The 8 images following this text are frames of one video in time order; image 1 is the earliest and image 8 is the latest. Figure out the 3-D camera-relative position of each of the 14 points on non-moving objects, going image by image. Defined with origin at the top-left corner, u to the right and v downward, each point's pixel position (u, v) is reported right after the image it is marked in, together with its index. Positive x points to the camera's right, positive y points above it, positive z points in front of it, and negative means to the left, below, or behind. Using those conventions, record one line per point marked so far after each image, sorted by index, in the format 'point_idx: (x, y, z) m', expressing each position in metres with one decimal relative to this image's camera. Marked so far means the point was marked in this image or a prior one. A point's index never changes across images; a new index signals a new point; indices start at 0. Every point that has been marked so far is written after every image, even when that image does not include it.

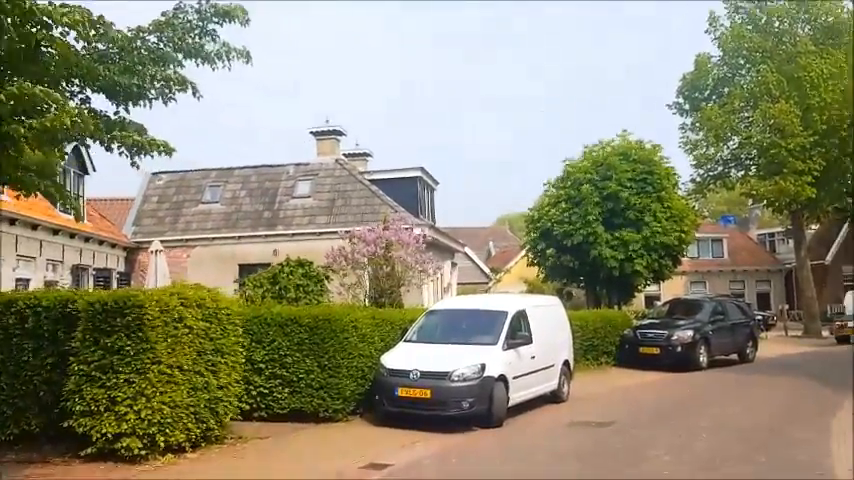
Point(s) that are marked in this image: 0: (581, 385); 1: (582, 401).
0: (+2.9, -2.9, +16.2) m
1: (+2.4, -2.8, +13.8) m
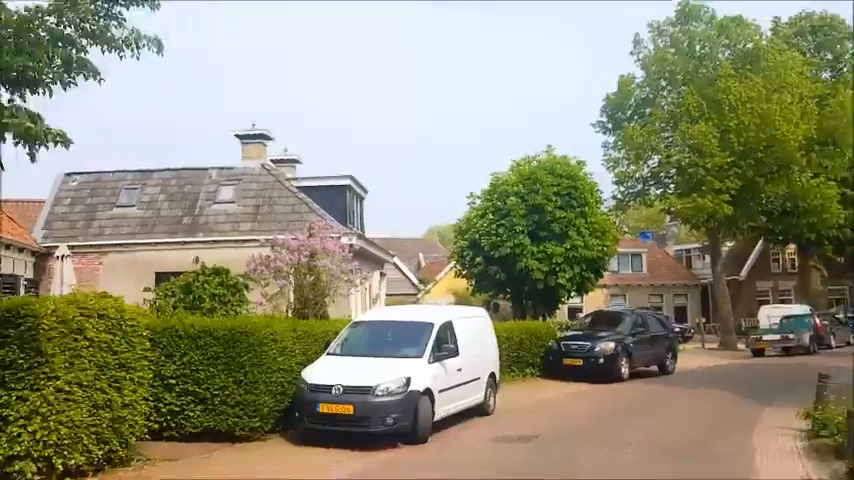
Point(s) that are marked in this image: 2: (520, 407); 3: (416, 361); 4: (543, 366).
0: (+1.5, -3.1, +15.9) m
1: (+1.3, -3.0, +13.4) m
2: (+1.6, -3.0, +14.5) m
3: (-0.2, -1.6, +10.6) m
4: (+2.8, -3.1, +19.7) m
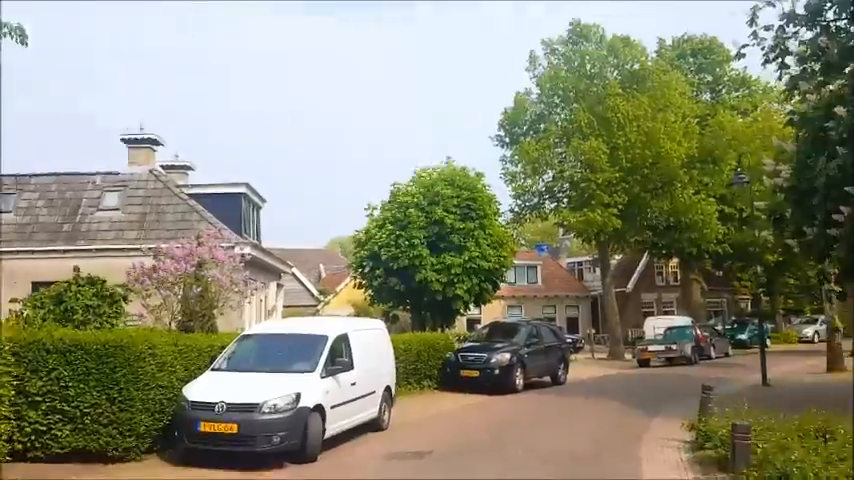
0: (-0.5, -3.3, +15.7) m
1: (-0.4, -3.1, +13.2) m
2: (-0.3, -3.2, +14.3) m
3: (-1.6, -1.8, +10.3) m
4: (+0.3, -3.4, +19.6) m
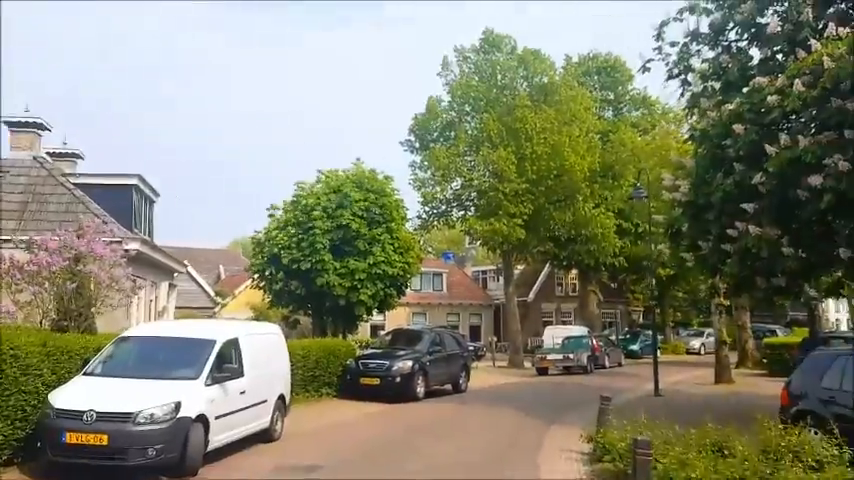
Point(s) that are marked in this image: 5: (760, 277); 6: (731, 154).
0: (-2.4, -3.4, +15.1) m
1: (-2.1, -3.2, +12.7) m
2: (-2.1, -3.3, +13.8) m
3: (-2.8, -1.7, +9.6) m
4: (-2.1, -3.5, +19.1) m
5: (+6.3, -0.7, +15.4) m
6: (+5.4, +1.5, +14.4) m
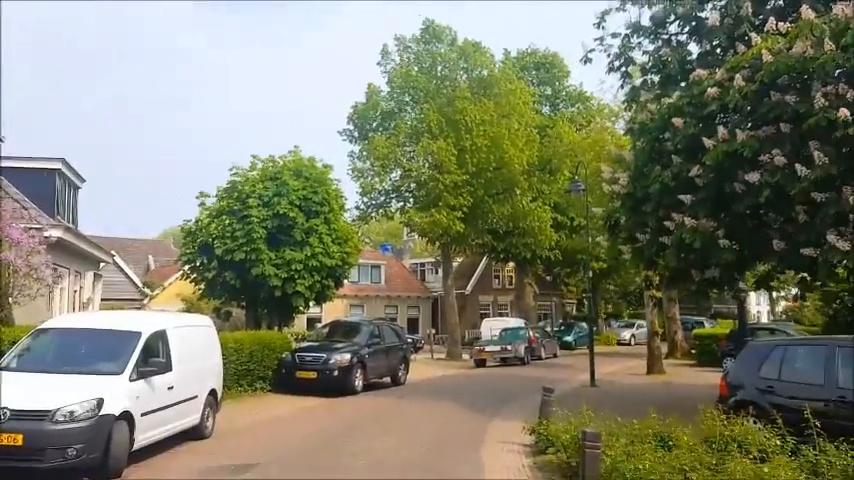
0: (-3.6, -3.2, +14.6) m
1: (-3.0, -3.0, +12.2) m
2: (-3.1, -3.1, +13.3) m
3: (-3.5, -1.6, +9.1) m
4: (-3.5, -3.2, +18.6) m
5: (+5.1, -0.5, +15.5) m
6: (+4.3, +1.7, +14.4) m
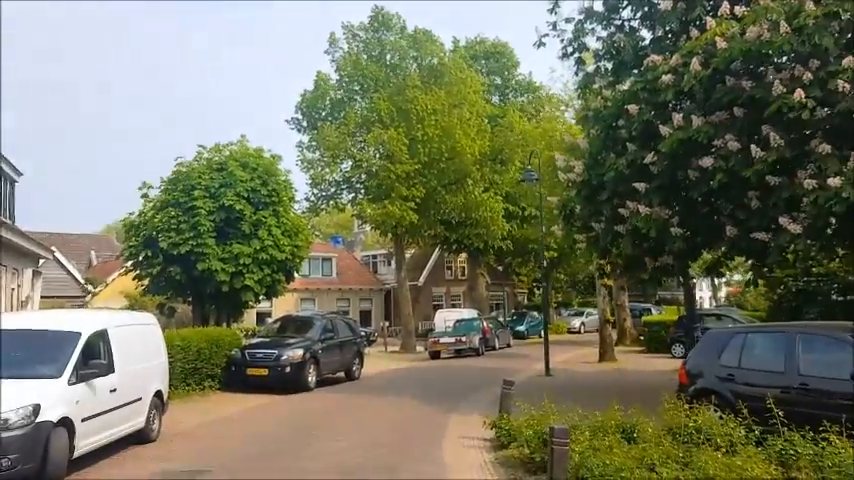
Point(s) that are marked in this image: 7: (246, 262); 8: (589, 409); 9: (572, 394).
0: (-4.3, -3.0, +14.1) m
1: (-3.6, -2.9, +11.7) m
2: (-3.8, -3.0, +12.8) m
3: (-3.9, -1.5, +8.6) m
4: (-4.5, -3.1, +18.1) m
5: (+4.3, -0.3, +15.5) m
6: (+3.5, +1.9, +14.3) m
7: (-4.4, -0.5, +19.8) m
8: (+2.5, -2.6, +12.5) m
9: (+2.8, -2.9, +15.3) m
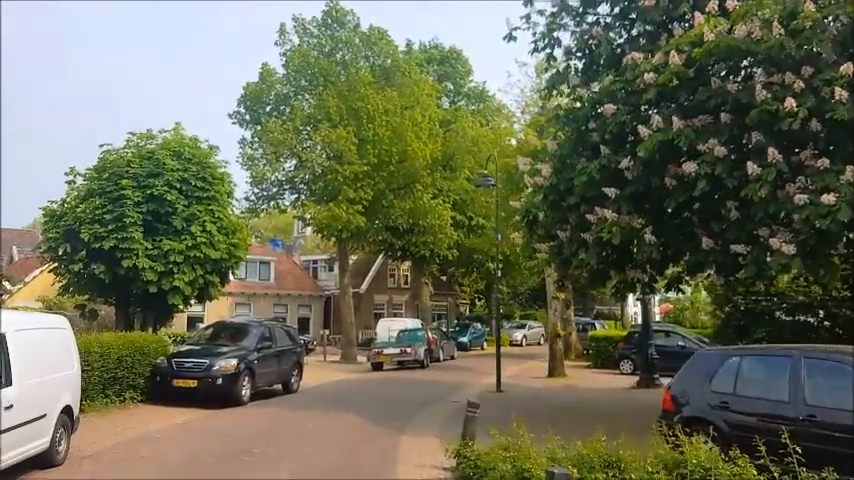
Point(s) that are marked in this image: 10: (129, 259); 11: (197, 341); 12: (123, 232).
0: (-5.1, -2.9, +12.4) m
1: (-4.3, -2.8, +10.2) m
2: (-4.5, -2.9, +11.2) m
3: (-4.3, -1.4, +7.0) m
4: (-5.7, -3.0, +16.4) m
5: (+3.4, -0.5, +14.5) m
6: (+2.8, +1.7, +13.3) m
7: (-5.6, -0.5, +18.1) m
8: (+1.8, -2.7, +11.4) m
9: (+1.8, -3.1, +14.2) m
10: (-6.5, -0.5, +17.8) m
11: (-5.0, -2.2, +17.8) m
12: (-6.6, +0.1, +17.7) m
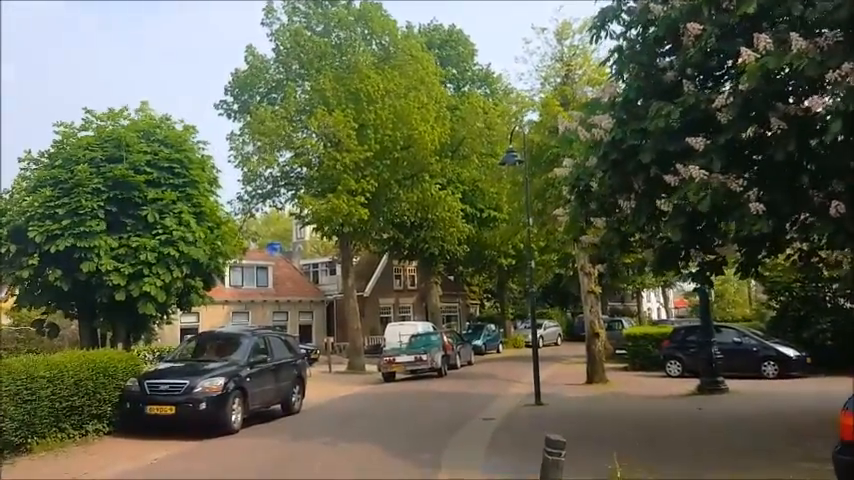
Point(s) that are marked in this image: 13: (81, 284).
0: (-4.6, -2.8, +9.4) m
1: (-3.7, -2.6, +7.2) m
2: (-4.0, -2.7, +8.2) m
3: (-3.8, -1.2, +4.0) m
4: (-5.1, -2.9, +13.4) m
5: (+3.8, -0.1, +11.5) m
6: (+3.1, +2.1, +10.3) m
7: (-5.1, -0.4, +15.1) m
8: (+2.3, -2.4, +8.4) m
9: (+2.3, -2.7, +11.2) m
10: (-6.0, -0.4, +14.8) m
11: (-4.5, -2.1, +14.8) m
12: (-6.2, +0.2, +14.7) m
13: (-6.5, -0.9, +15.4) m
